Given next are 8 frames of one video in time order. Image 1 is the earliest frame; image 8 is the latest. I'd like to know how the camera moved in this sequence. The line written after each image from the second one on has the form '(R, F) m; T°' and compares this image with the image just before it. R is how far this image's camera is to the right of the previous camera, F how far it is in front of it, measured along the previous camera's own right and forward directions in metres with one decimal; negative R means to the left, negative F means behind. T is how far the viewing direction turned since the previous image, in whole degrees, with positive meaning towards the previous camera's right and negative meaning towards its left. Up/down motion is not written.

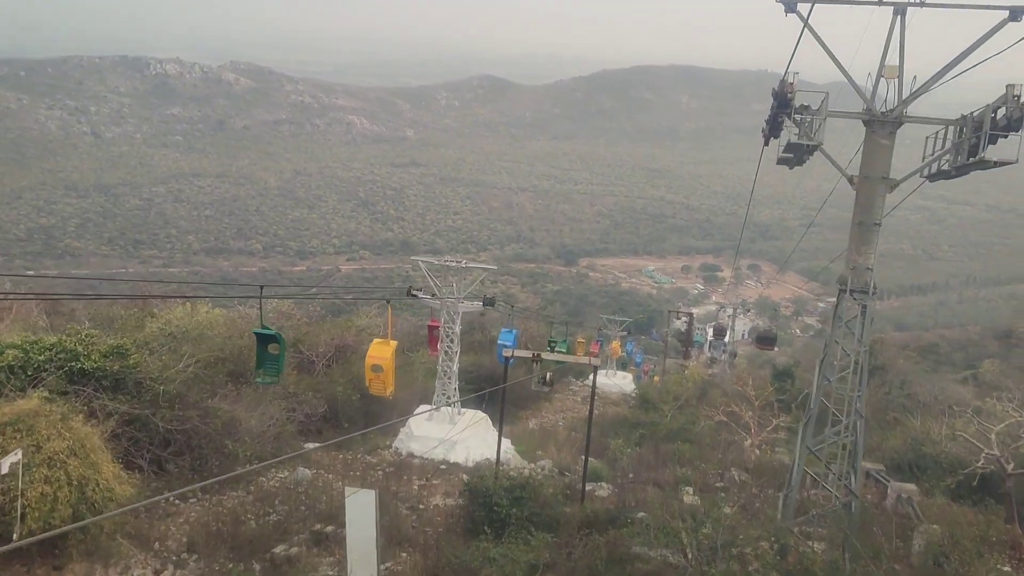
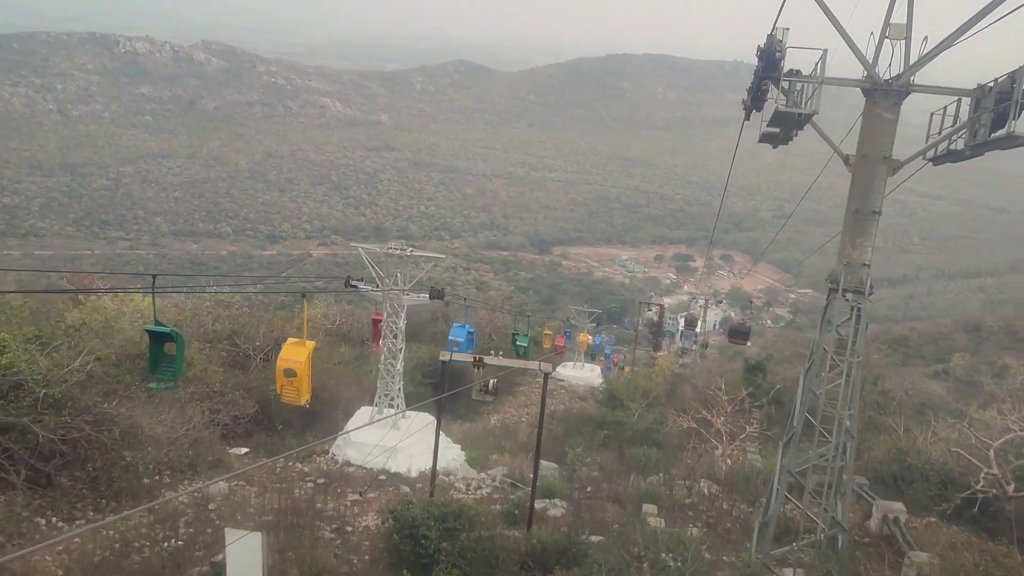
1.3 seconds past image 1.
(+0.3, +0.9) m; +2°
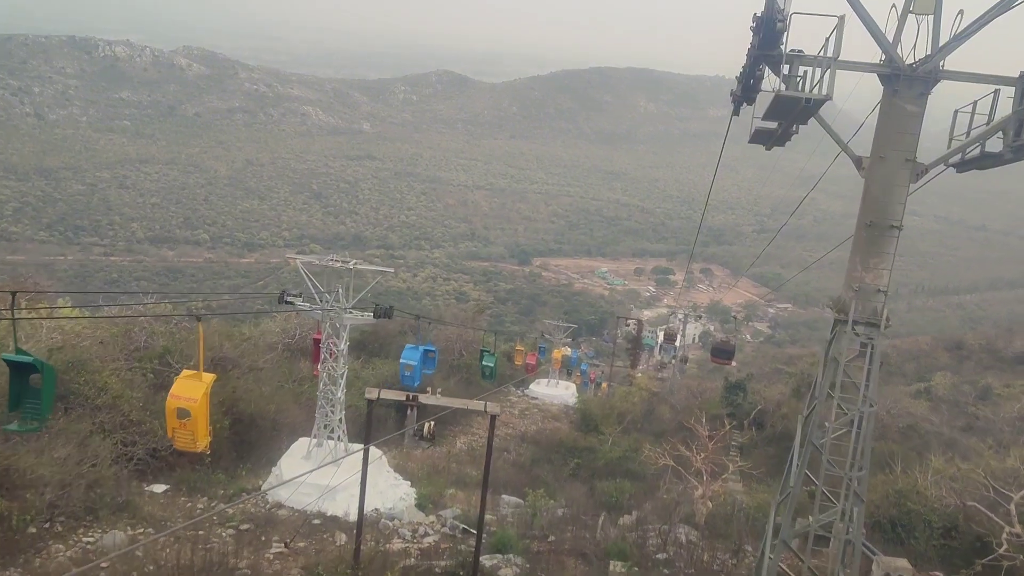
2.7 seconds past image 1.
(+0.2, +0.9) m; +2°
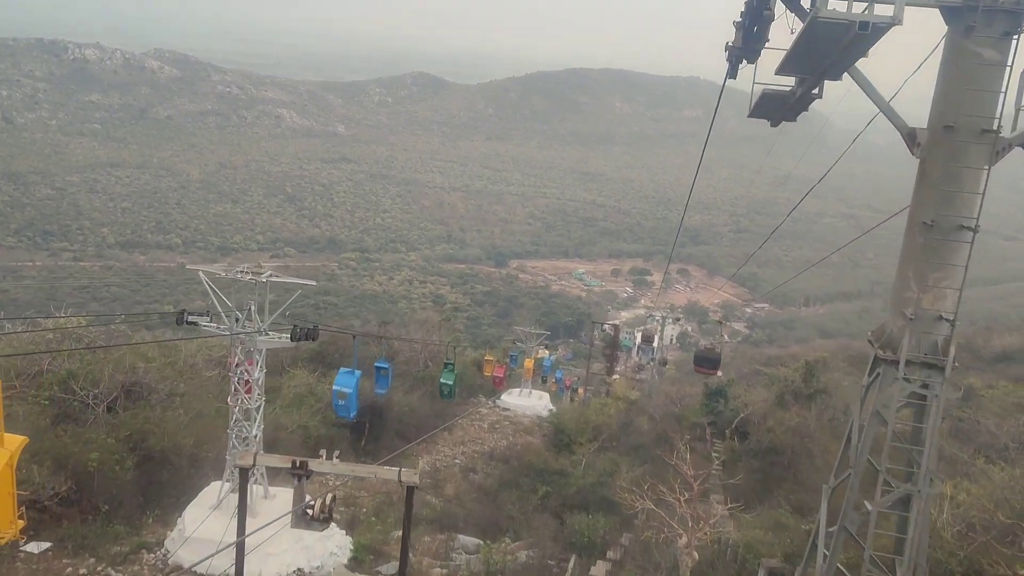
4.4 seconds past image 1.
(+0.3, +1.2) m; +2°
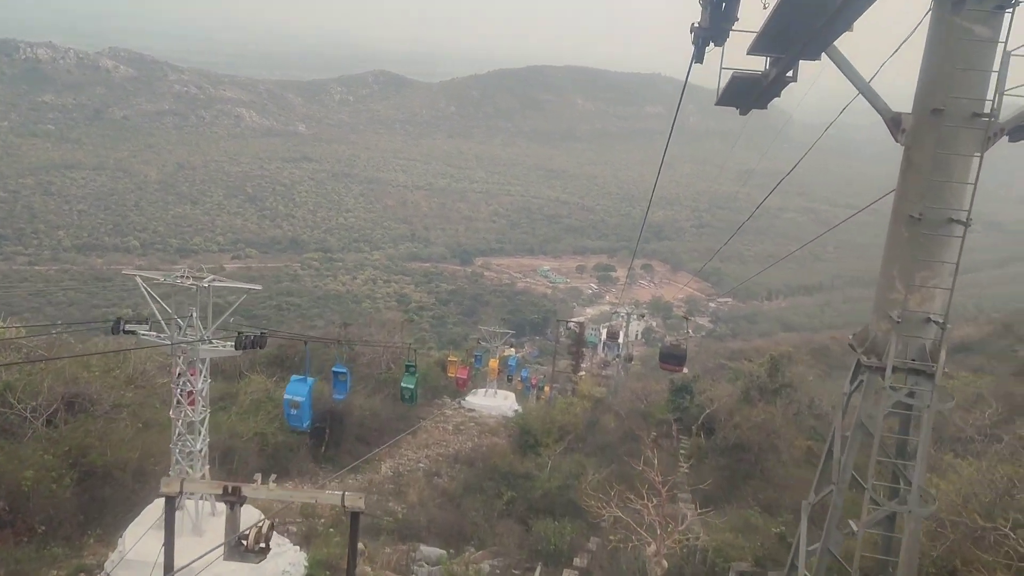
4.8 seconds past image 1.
(+0.1, +0.3) m; +3°
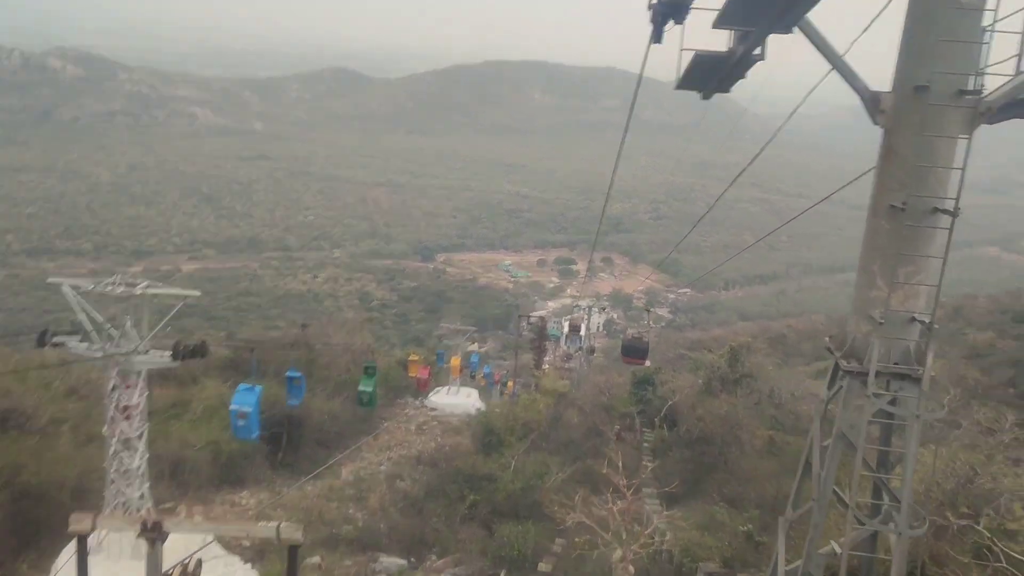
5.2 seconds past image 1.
(+0.1, +0.3) m; +3°
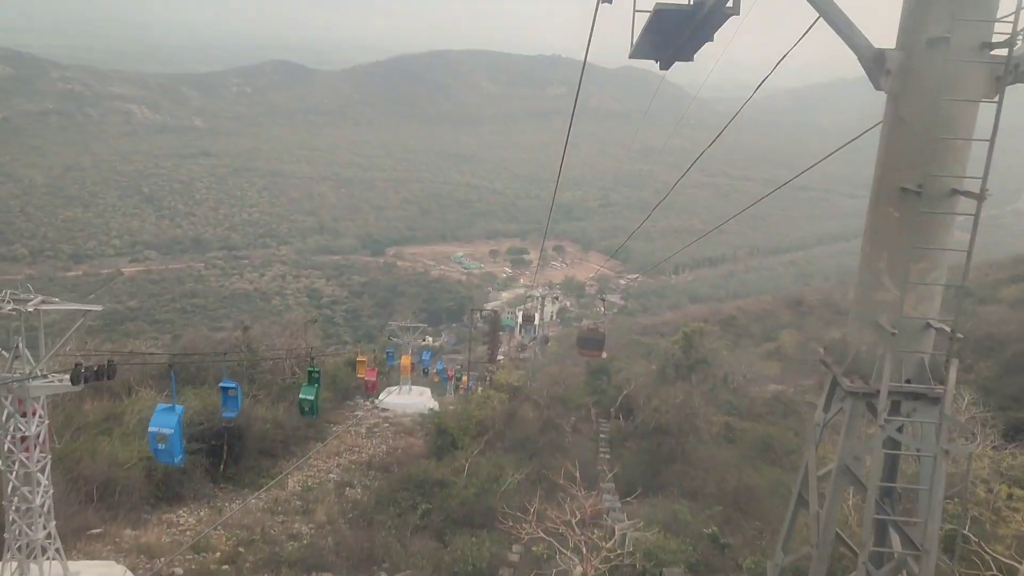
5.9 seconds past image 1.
(+0.1, +0.5) m; +4°
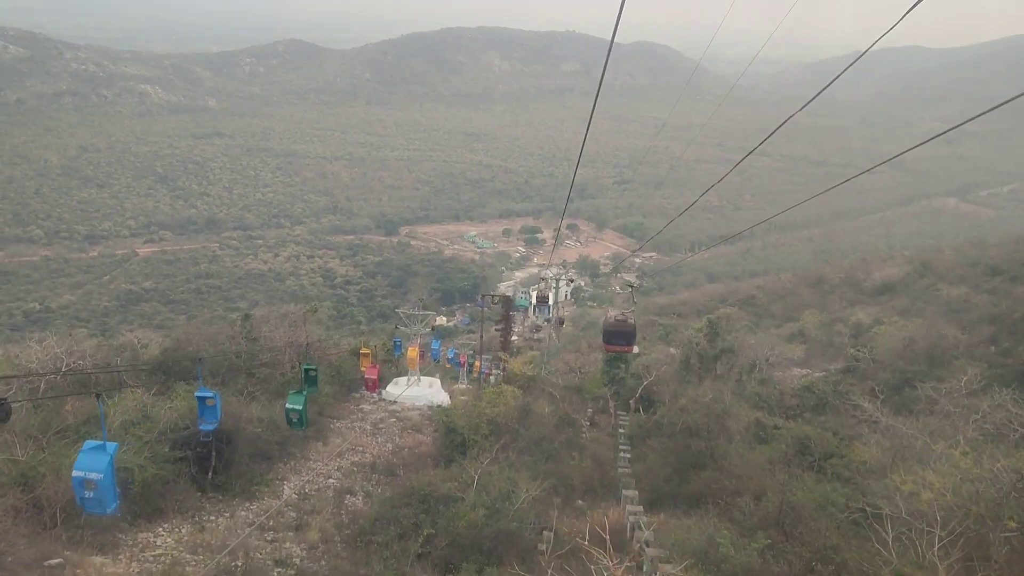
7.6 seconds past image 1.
(0.0, +1.2) m; -1°
